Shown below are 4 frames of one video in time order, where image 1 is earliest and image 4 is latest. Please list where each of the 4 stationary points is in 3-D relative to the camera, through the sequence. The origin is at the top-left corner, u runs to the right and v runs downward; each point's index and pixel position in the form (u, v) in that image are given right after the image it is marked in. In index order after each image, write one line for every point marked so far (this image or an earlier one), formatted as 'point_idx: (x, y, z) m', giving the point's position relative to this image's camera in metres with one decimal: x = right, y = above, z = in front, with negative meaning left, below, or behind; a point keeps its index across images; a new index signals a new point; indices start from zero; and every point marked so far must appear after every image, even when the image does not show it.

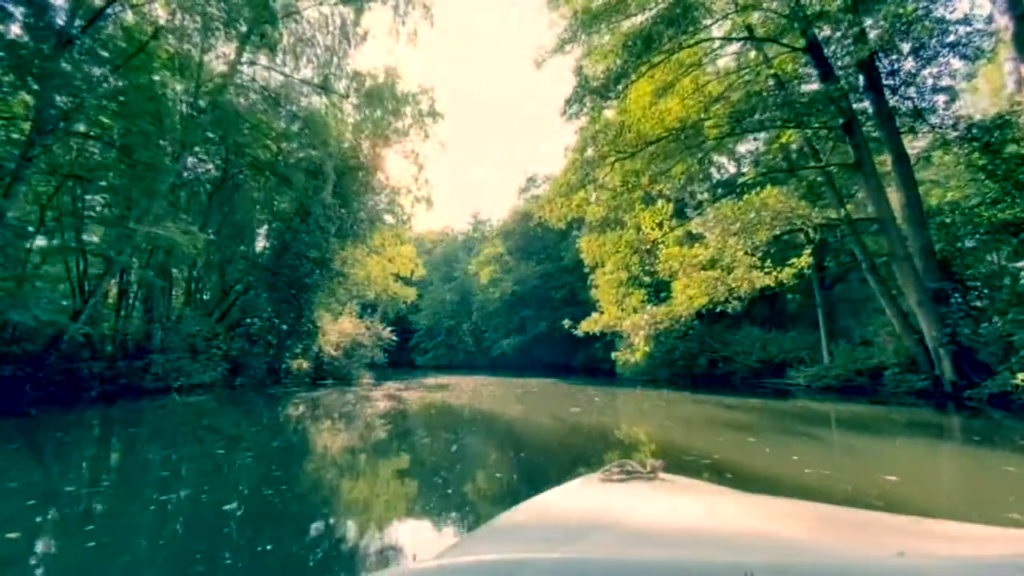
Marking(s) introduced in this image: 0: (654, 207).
0: (+2.1, +1.2, +10.0) m
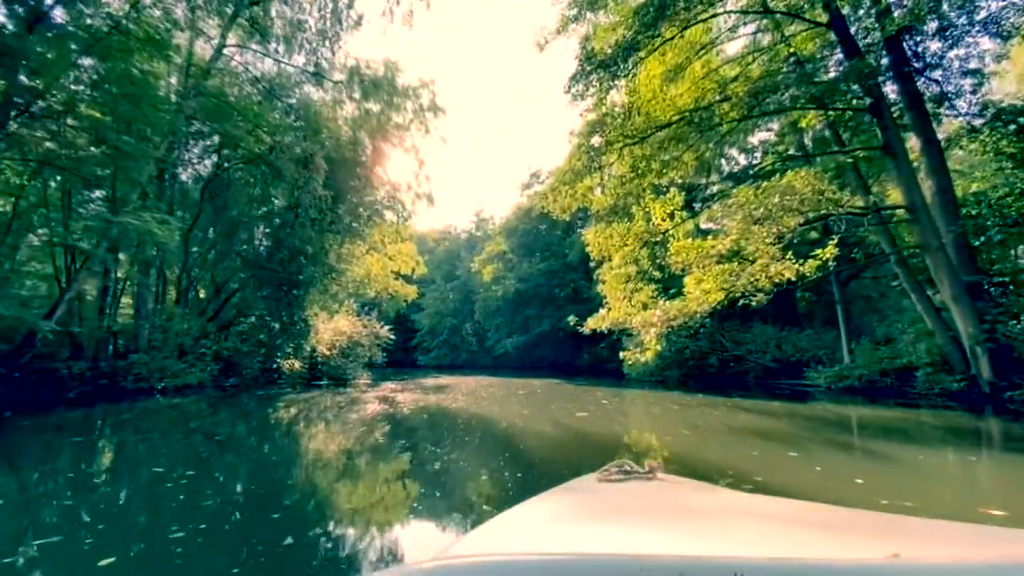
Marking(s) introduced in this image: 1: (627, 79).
0: (+2.1, +1.3, +9.4) m
1: (+1.5, +2.7, +8.7) m
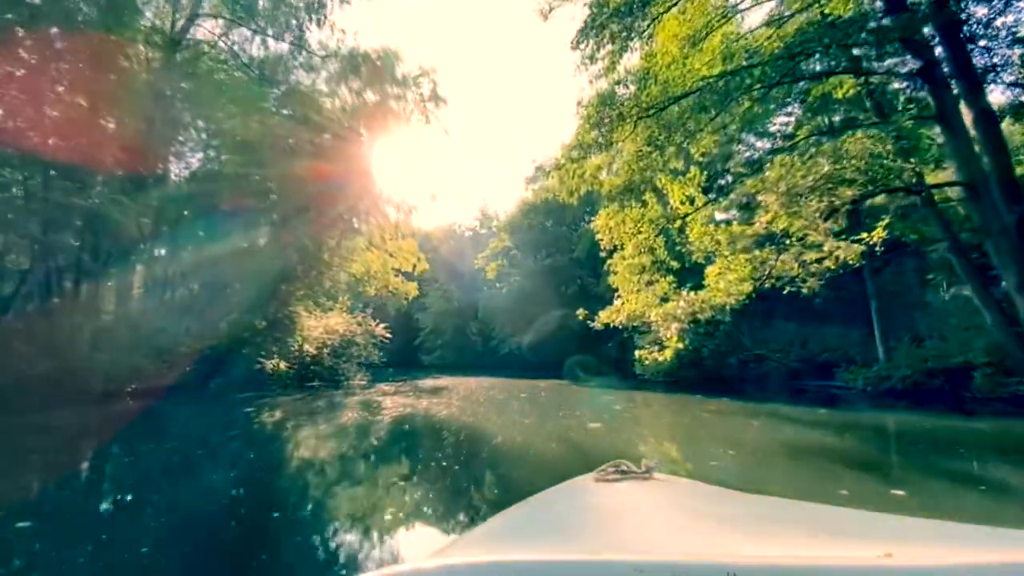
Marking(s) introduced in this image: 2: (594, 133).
0: (+2.1, +1.4, +8.4) m
1: (+1.5, +2.8, +7.7) m
2: (+1.0, +1.9, +8.3) m
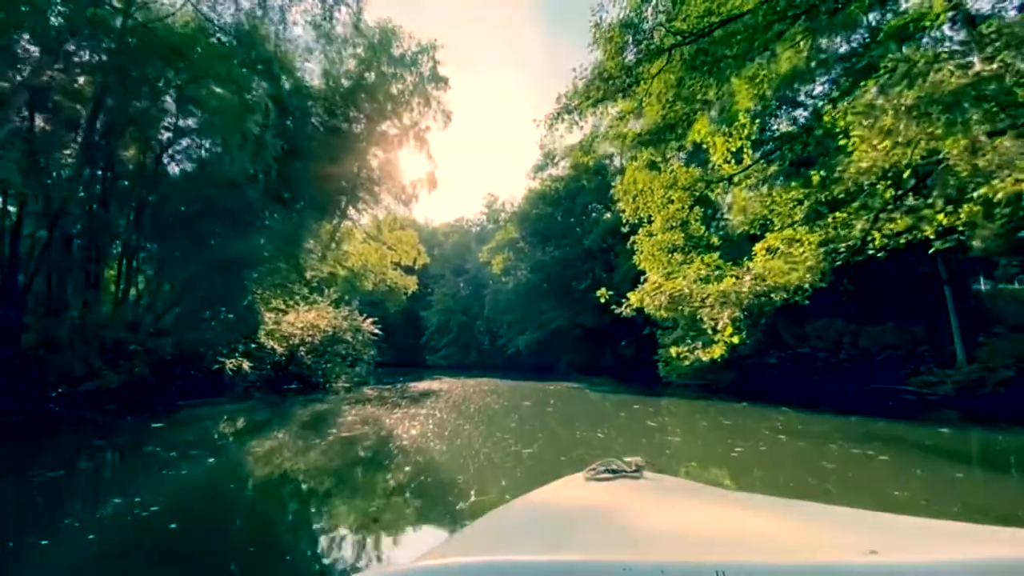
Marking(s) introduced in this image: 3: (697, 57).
0: (+2.1, +1.6, +6.7) m
1: (+1.5, +3.0, +6.0) m
2: (+1.0, +2.1, +6.5) m
3: (+1.7, +2.0, +6.1) m
